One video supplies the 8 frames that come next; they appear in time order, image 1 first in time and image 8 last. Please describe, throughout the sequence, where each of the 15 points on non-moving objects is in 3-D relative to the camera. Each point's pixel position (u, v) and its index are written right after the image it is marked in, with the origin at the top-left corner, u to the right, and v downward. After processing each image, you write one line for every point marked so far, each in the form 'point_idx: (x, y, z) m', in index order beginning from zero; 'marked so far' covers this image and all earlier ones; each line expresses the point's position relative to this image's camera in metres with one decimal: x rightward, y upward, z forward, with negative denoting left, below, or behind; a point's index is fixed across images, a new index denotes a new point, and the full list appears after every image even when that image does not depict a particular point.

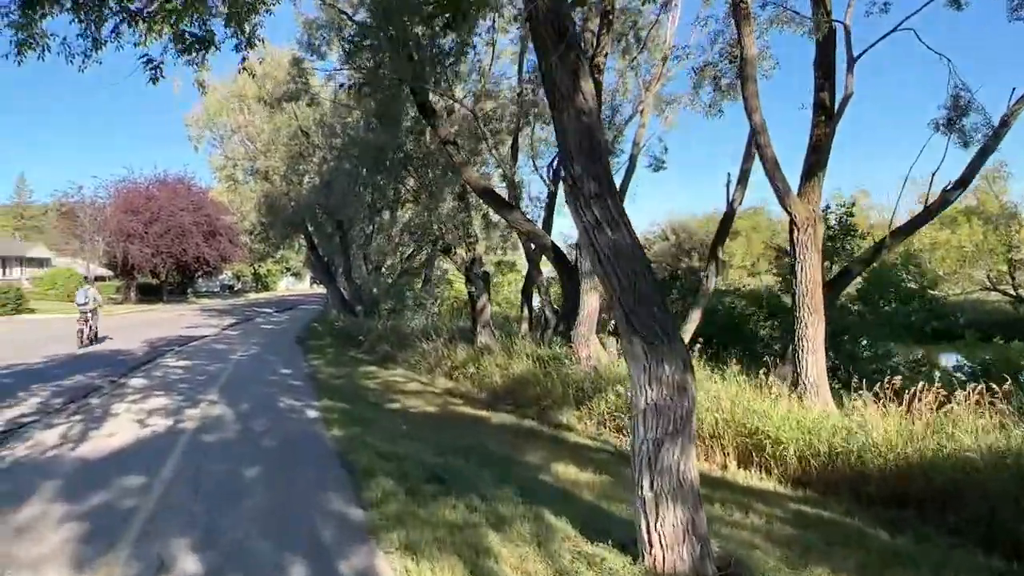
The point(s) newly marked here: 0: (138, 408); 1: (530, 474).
0: (-5.2, -1.7, +10.6) m
1: (+0.2, -1.7, +7.0) m
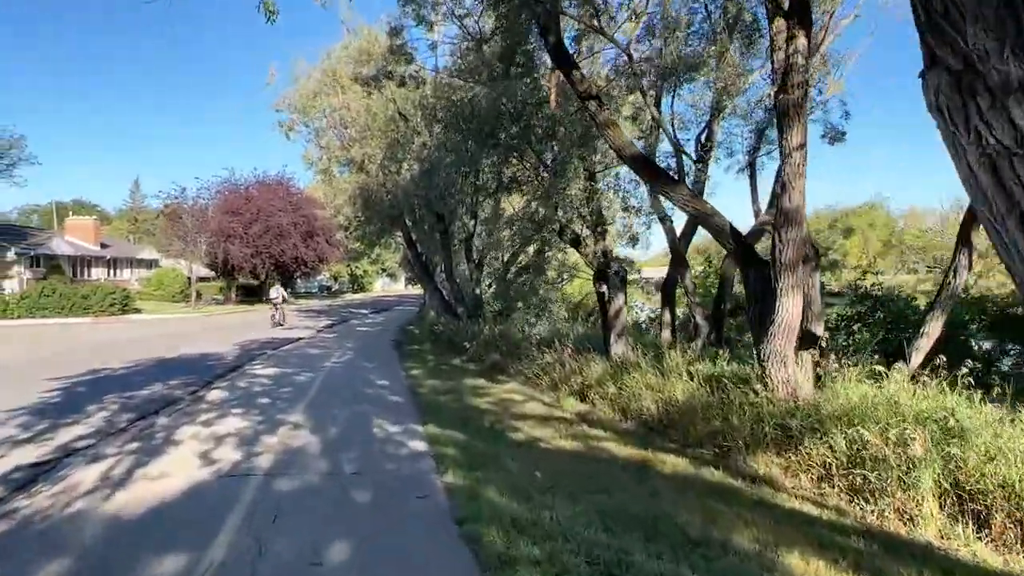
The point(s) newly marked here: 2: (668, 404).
0: (-3.4, -1.6, +8.7) m
1: (+1.4, -1.7, +4.5) m
2: (+1.7, -1.3, +8.3) m
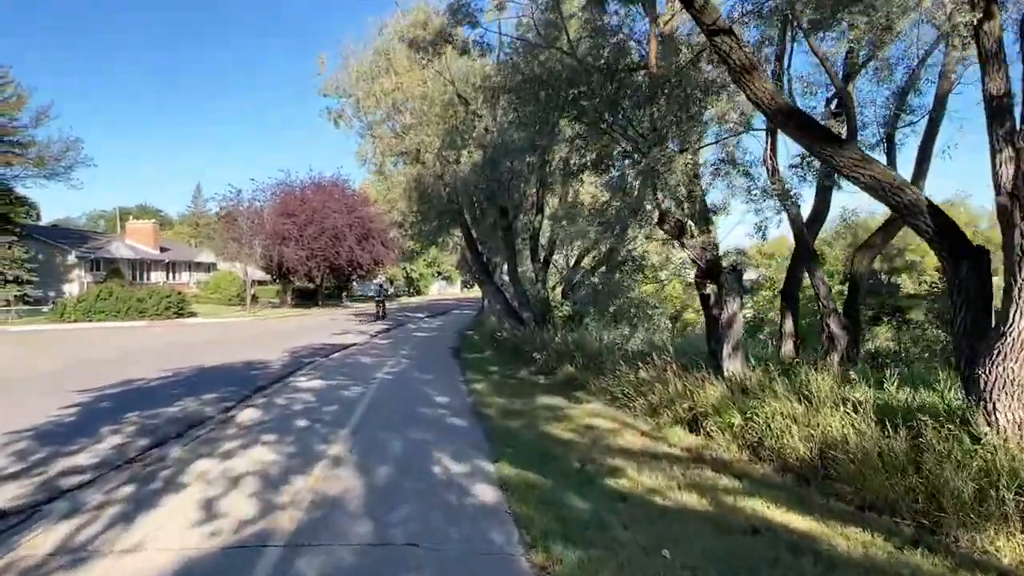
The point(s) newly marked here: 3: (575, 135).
0: (-2.6, -1.6, +6.9) m
1: (+2.0, -1.7, +2.4) m
2: (+2.5, -1.3, +6.2) m
3: (+0.8, +2.1, +10.3) m
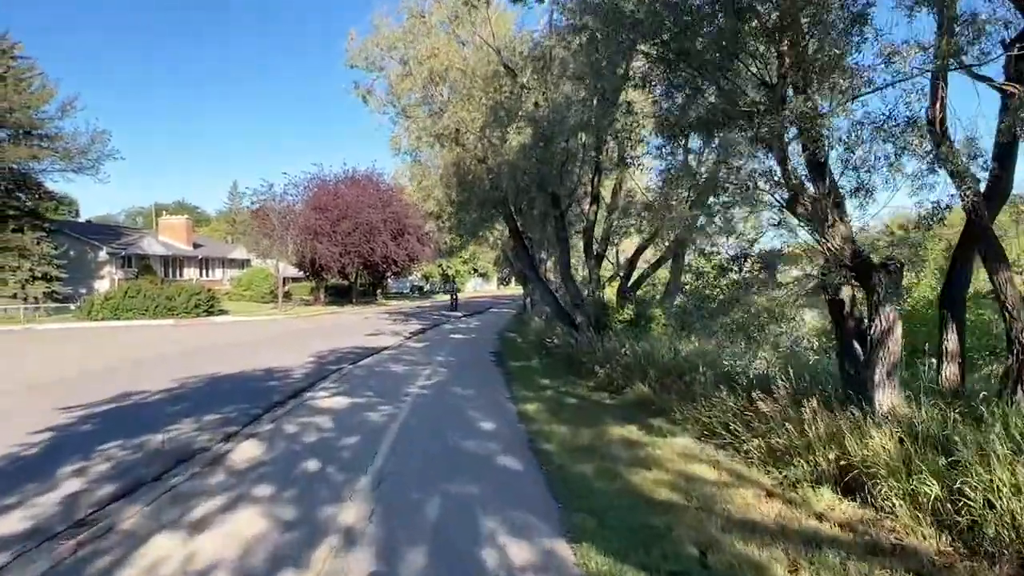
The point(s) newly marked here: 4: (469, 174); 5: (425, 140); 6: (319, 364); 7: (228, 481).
0: (-2.0, -1.7, +4.8) m
1: (+2.3, -1.7, +0.1) m
2: (+3.0, -1.3, +3.9) m
3: (+1.5, +2.0, +8.0) m
4: (-0.8, +2.4, +15.5) m
5: (-1.9, +3.1, +16.4) m
6: (-4.5, -1.8, +18.1) m
7: (-2.5, -1.7, +6.7) m
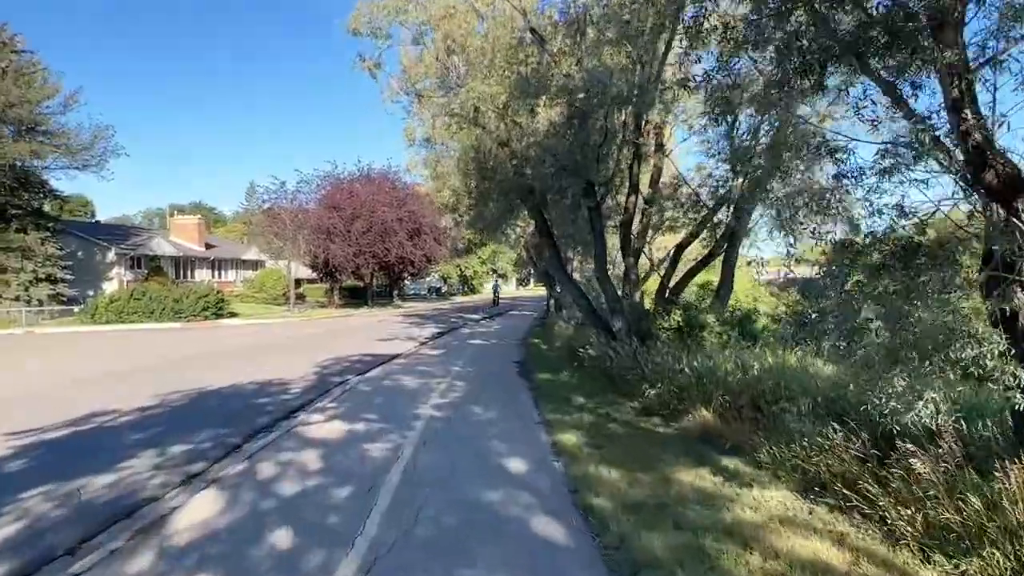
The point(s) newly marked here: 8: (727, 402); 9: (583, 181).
0: (-1.8, -1.7, +2.8) m
1: (+2.4, -1.7, -2.0) m
2: (+3.2, -1.3, +1.8) m
3: (+1.8, +2.0, +6.0) m
4: (-0.4, +2.3, +13.5) m
5: (-1.4, +3.1, +14.5) m
6: (-4.0, -1.8, +16.2) m
7: (-2.2, -1.7, +4.8) m
8: (+2.5, -1.3, +8.7) m
9: (+1.2, +1.7, +12.5) m
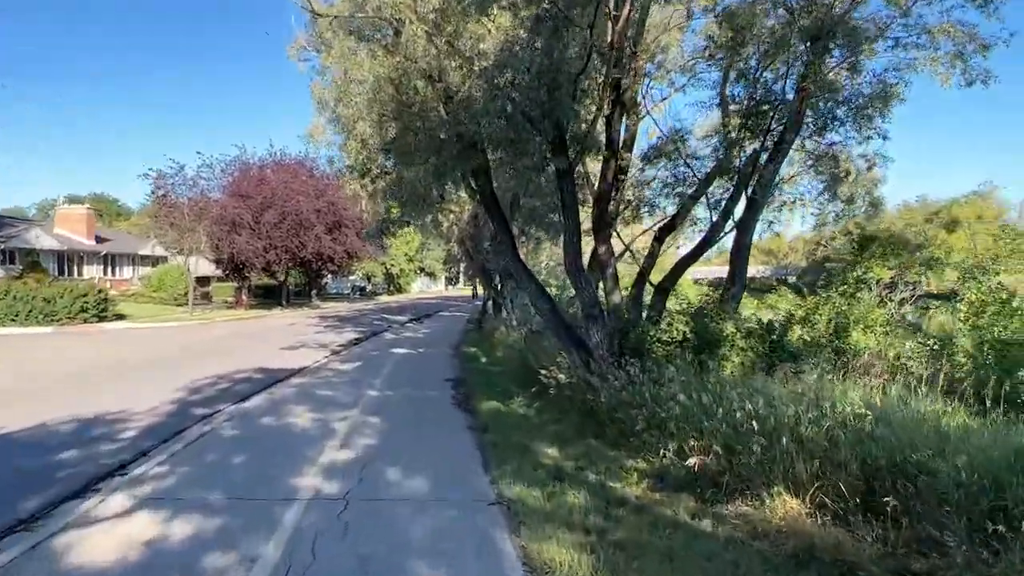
0: (-1.6, -1.7, -1.3) m
1: (+3.1, -1.7, -5.7) m
2: (+3.5, -1.3, -1.9) m
3: (+1.7, +2.0, +2.2) m
4: (-1.2, +2.3, +9.5) m
5: (-2.3, +3.1, +10.3) m
6: (-5.0, -1.8, +11.8) m
7: (-2.2, -1.7, +0.6) m
8: (+2.2, -1.3, +5.0) m
9: (+0.5, +1.8, +8.6) m
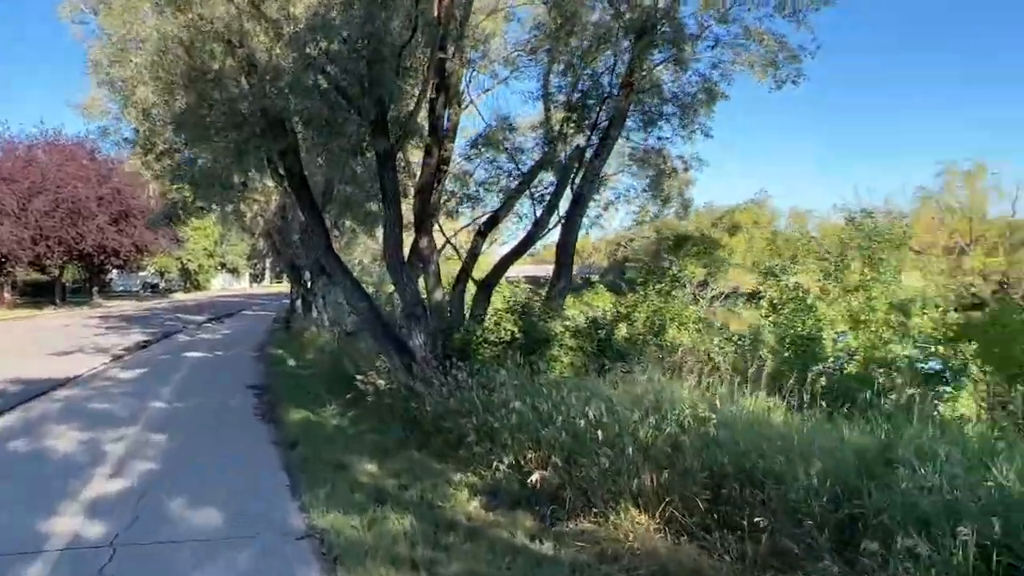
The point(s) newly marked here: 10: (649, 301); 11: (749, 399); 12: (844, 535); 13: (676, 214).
0: (-1.0, -1.7, -2.4) m
1: (+4.5, -1.7, -5.5) m
2: (+4.1, -1.3, -1.7) m
3: (+1.3, +2.0, +1.8) m
4: (-3.2, +2.4, +8.2) m
5: (-4.5, +3.2, +8.8) m
6: (-7.5, -1.7, +9.6) m
7: (-2.1, -1.7, -0.6) m
8: (+1.1, -1.3, +4.7) m
9: (-1.4, +1.8, +7.8) m
10: (+2.1, -0.2, +11.8) m
11: (+2.0, -1.0, +6.6) m
12: (+1.7, -1.3, +3.9) m
13: (+2.8, +1.2, +12.9) m
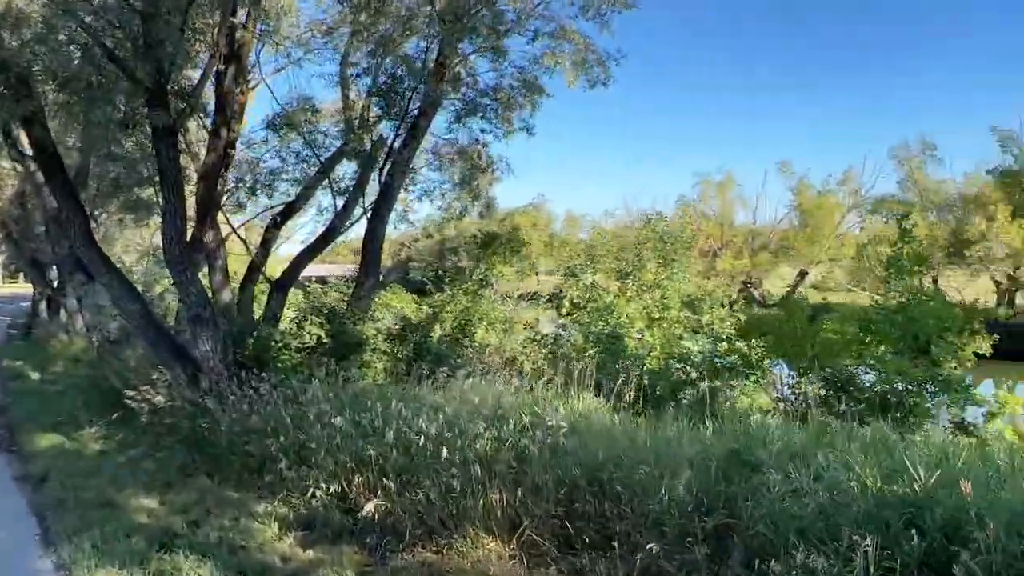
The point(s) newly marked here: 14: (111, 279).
0: (+0.1, -1.6, -3.1) m
1: (+6.3, -1.7, -4.6) m
2: (+4.8, -1.3, -1.1) m
3: (+1.2, +2.1, +1.6) m
4: (-4.9, +2.4, +6.4) m
5: (-6.3, +3.2, +6.6) m
6: (-9.4, -1.7, +6.5) m
7: (-1.4, -1.7, -1.8) m
8: (+0.2, -1.3, +4.2) m
9: (-3.1, +1.8, +6.5) m
10: (-0.8, -0.2, +11.3) m
11: (+0.6, -0.9, +6.3) m
12: (+1.0, -1.2, +3.7) m
13: (-0.5, +1.2, +12.6) m
14: (-4.0, +0.1, +7.6) m
